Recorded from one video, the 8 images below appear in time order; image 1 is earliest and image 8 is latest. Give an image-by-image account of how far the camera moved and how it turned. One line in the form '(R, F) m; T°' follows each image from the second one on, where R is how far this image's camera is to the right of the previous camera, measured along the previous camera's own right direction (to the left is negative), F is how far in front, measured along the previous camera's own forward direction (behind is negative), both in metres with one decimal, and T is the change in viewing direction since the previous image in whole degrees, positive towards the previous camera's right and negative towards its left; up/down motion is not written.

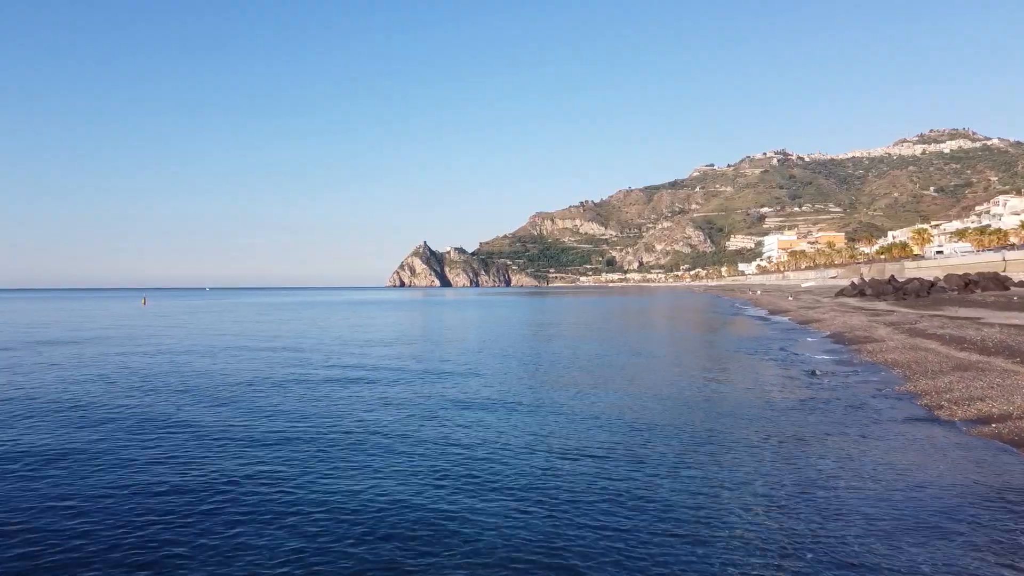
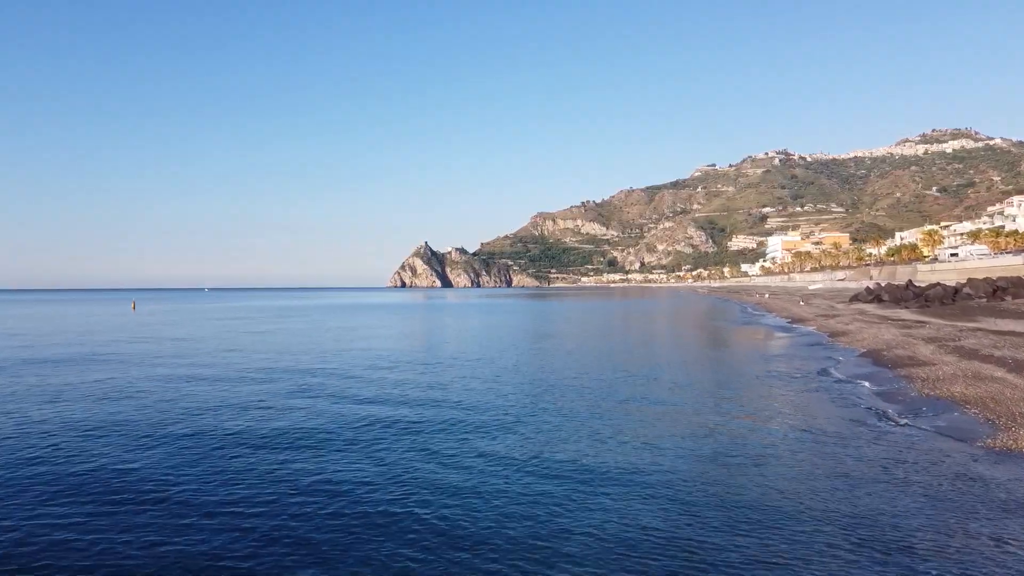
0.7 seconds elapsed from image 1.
(0.0, +1.5) m; 0°
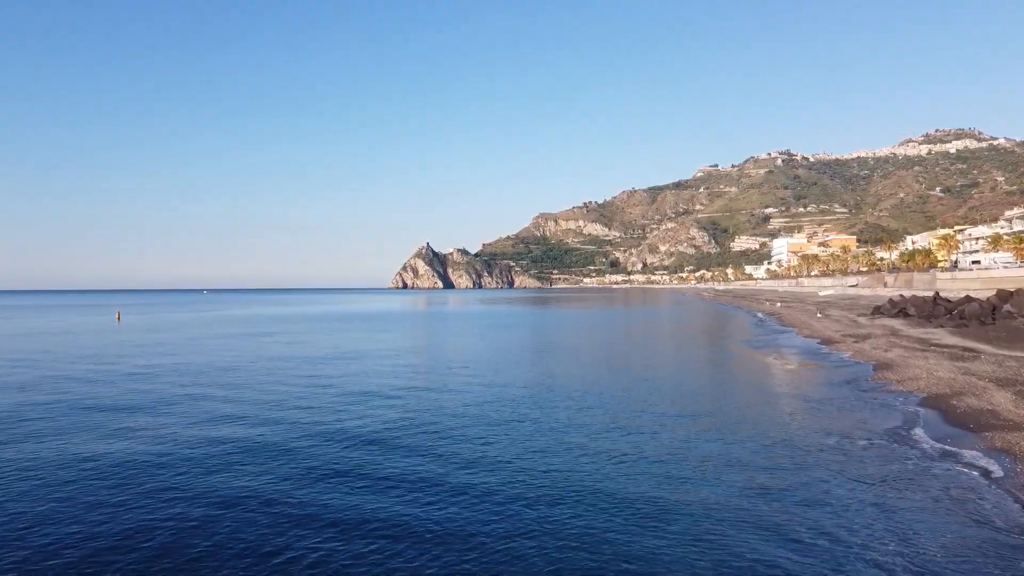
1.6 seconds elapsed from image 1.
(+0.1, +2.1) m; 0°
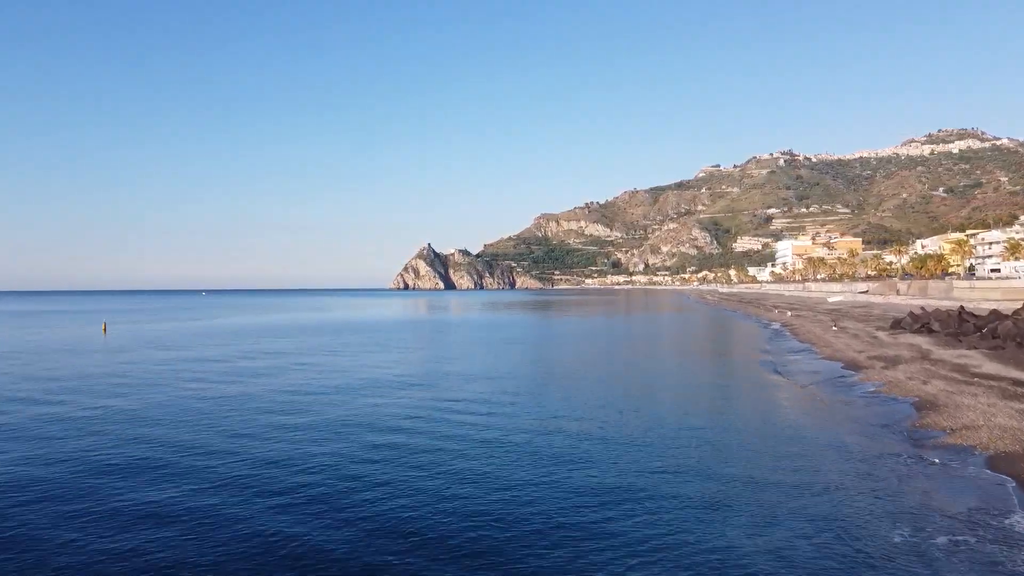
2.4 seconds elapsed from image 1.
(+0.1, +1.7) m; 0°
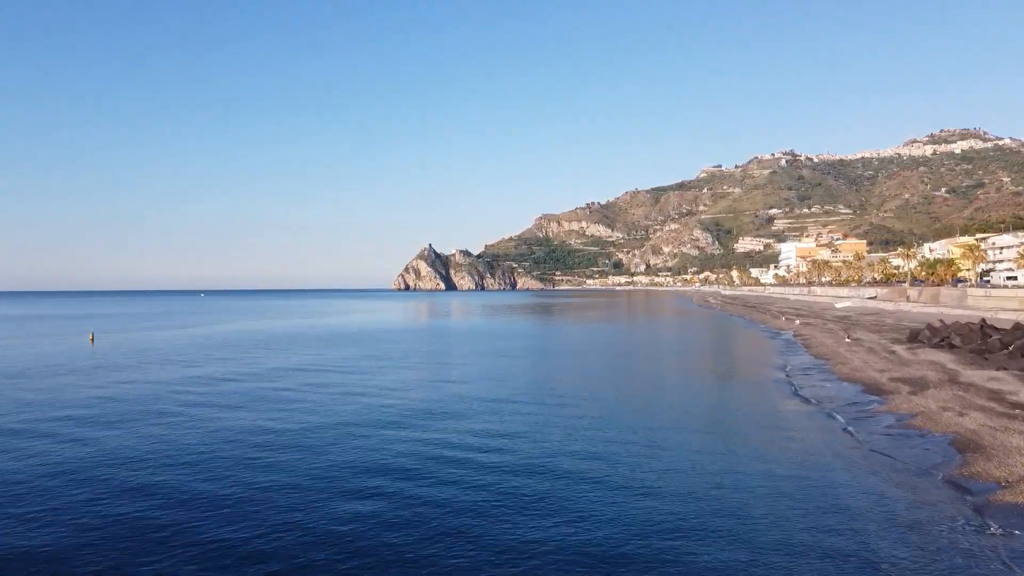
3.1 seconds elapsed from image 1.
(0.0, +1.4) m; 0°
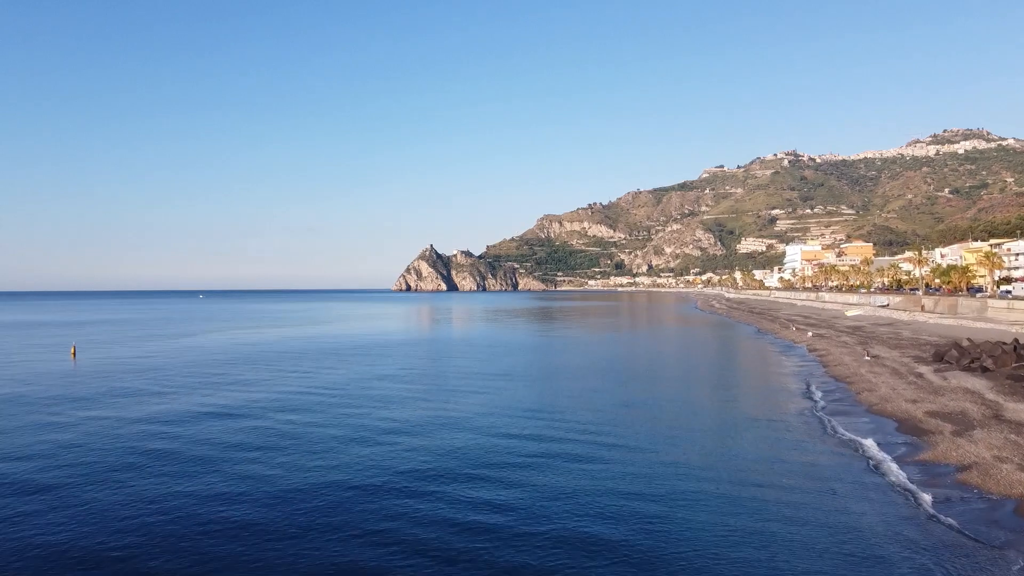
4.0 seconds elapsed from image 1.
(+0.1, +1.8) m; 0°
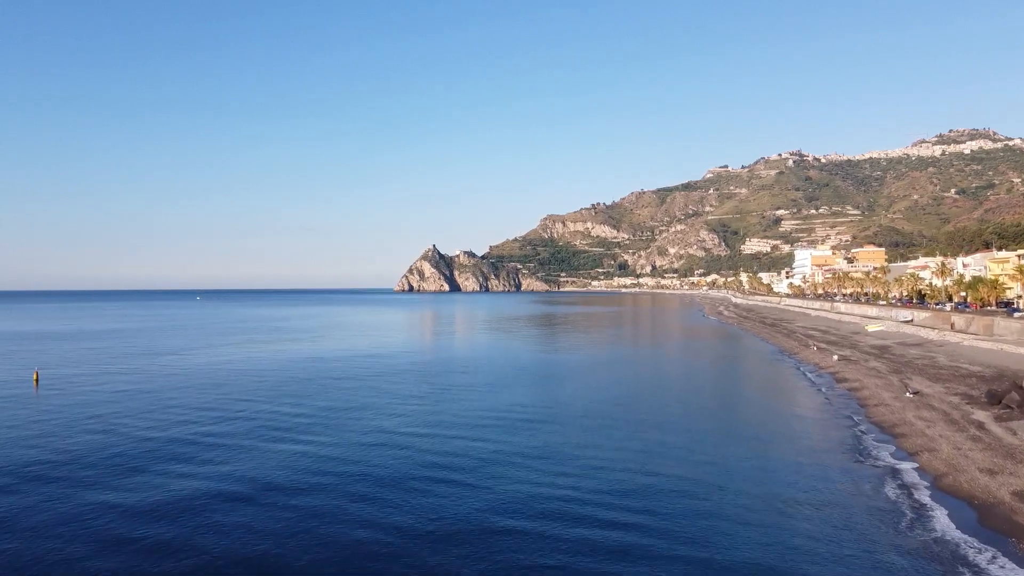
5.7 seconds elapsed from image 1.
(+0.1, +3.4) m; 0°
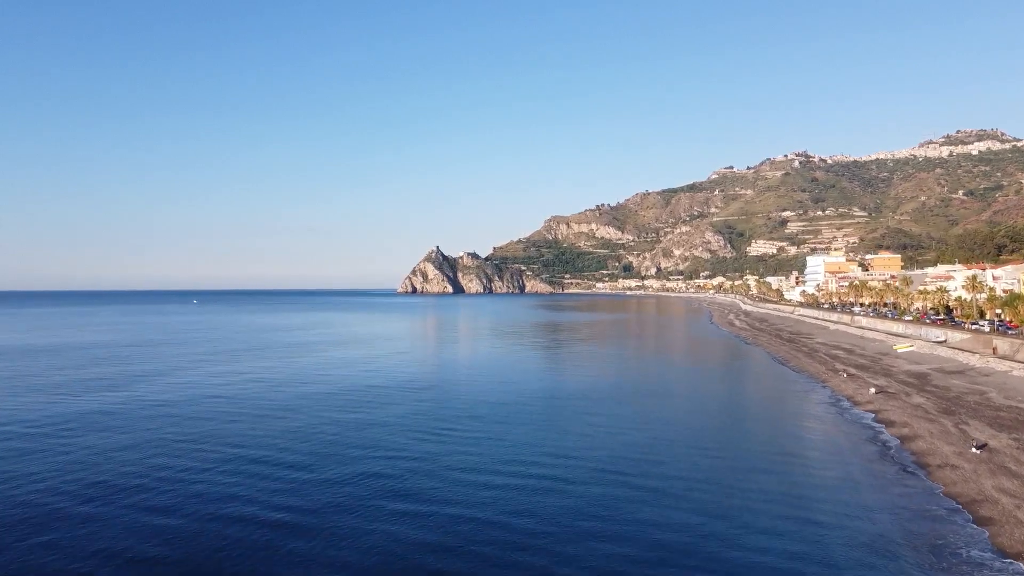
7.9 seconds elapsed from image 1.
(+0.1, +4.1) m; 0°
